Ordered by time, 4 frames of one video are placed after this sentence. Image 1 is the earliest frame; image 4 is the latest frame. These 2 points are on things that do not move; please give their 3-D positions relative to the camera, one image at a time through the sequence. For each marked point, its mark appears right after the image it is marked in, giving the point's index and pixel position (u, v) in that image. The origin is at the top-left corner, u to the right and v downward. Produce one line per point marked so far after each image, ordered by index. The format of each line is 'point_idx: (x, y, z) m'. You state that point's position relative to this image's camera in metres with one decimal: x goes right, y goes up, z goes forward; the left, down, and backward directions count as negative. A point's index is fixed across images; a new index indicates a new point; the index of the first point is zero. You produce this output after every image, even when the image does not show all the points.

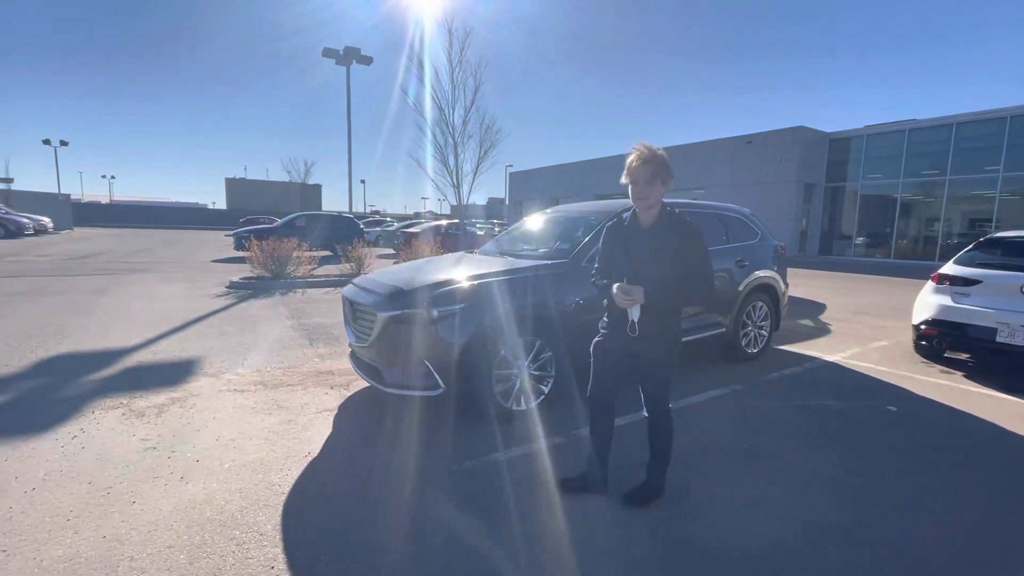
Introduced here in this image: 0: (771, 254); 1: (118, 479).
0: (+3.6, +0.5, +6.6) m
1: (-2.7, -1.3, +3.2) m
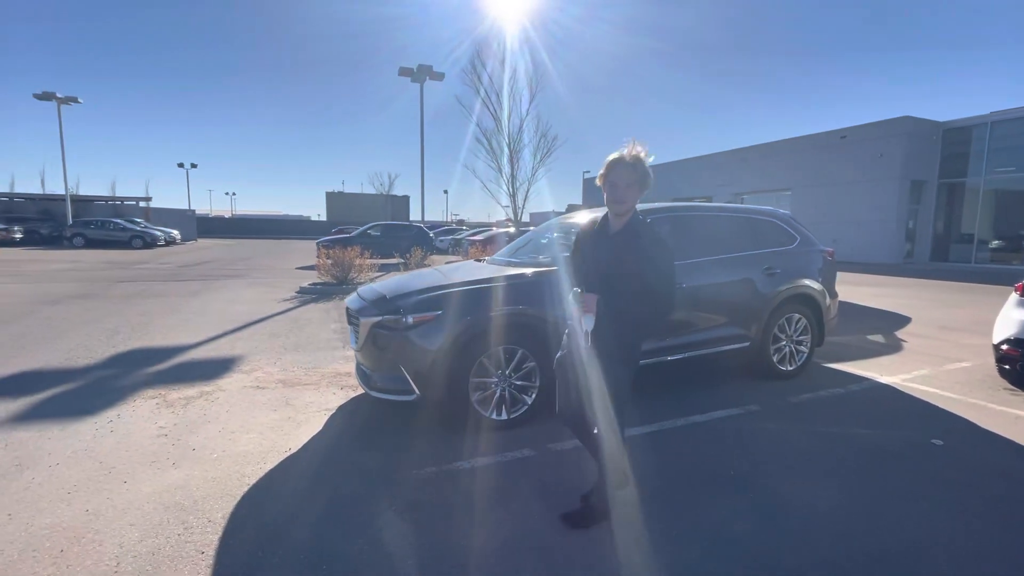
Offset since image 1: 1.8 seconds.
0: (+3.8, +0.3, +5.9) m
1: (-3.0, -1.3, +3.7) m
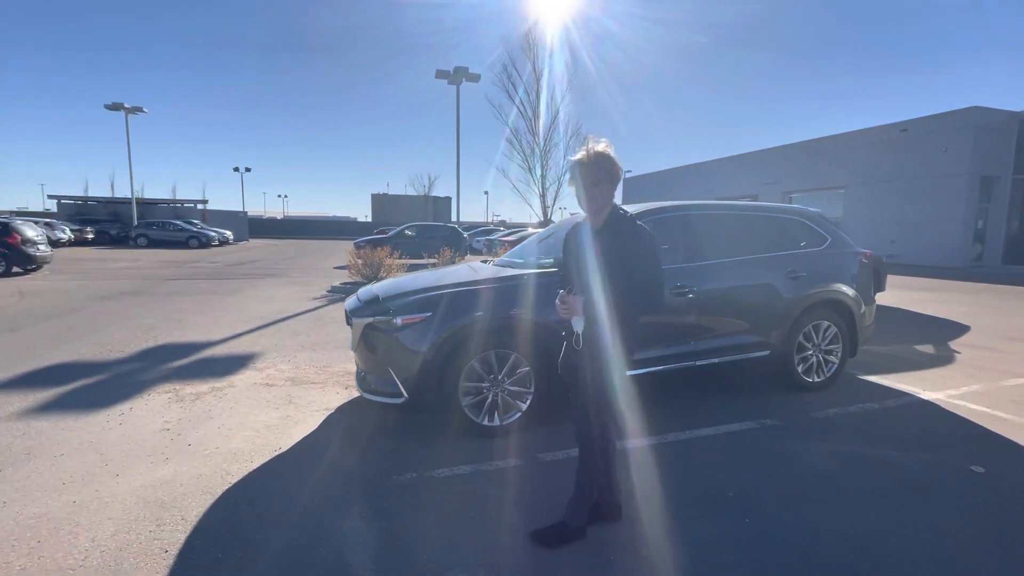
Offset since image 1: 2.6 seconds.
0: (+3.9, +0.3, +5.4) m
1: (-3.1, -1.3, +3.8) m
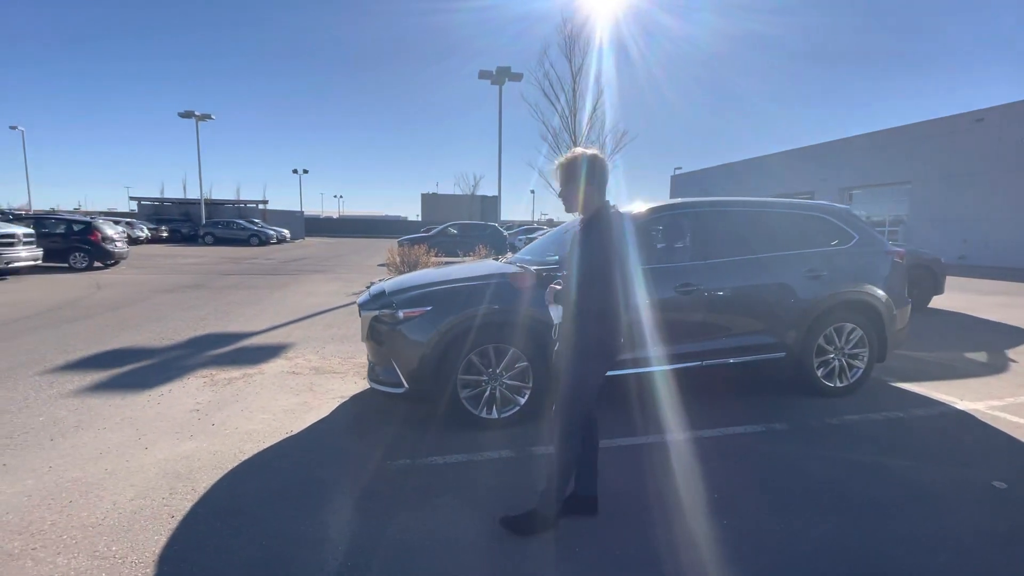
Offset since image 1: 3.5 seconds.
0: (+4.0, +0.3, +5.1) m
1: (-3.2, -1.2, +4.2) m
